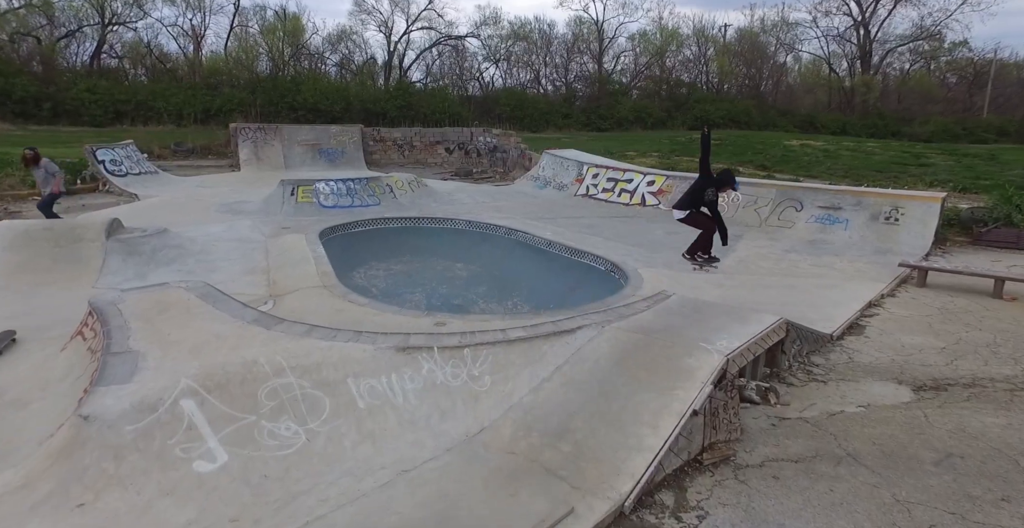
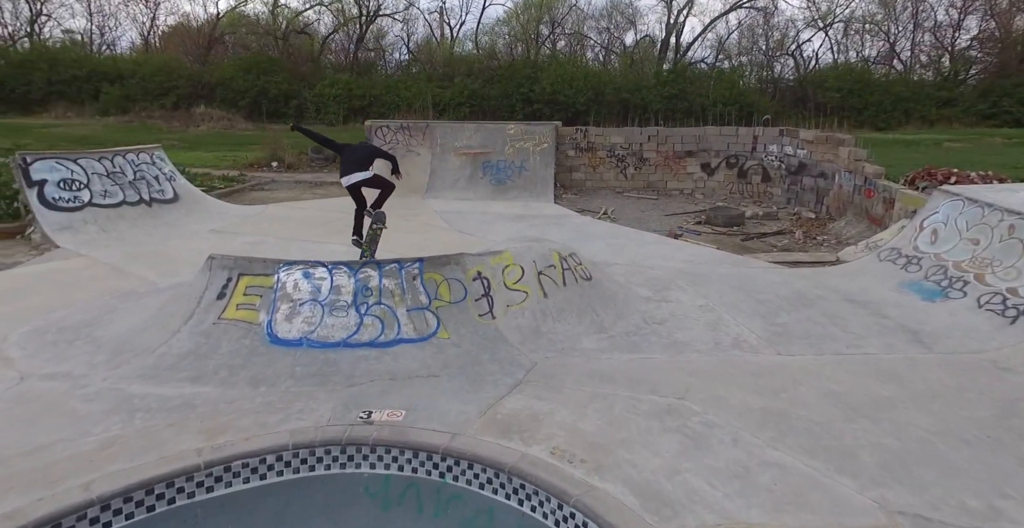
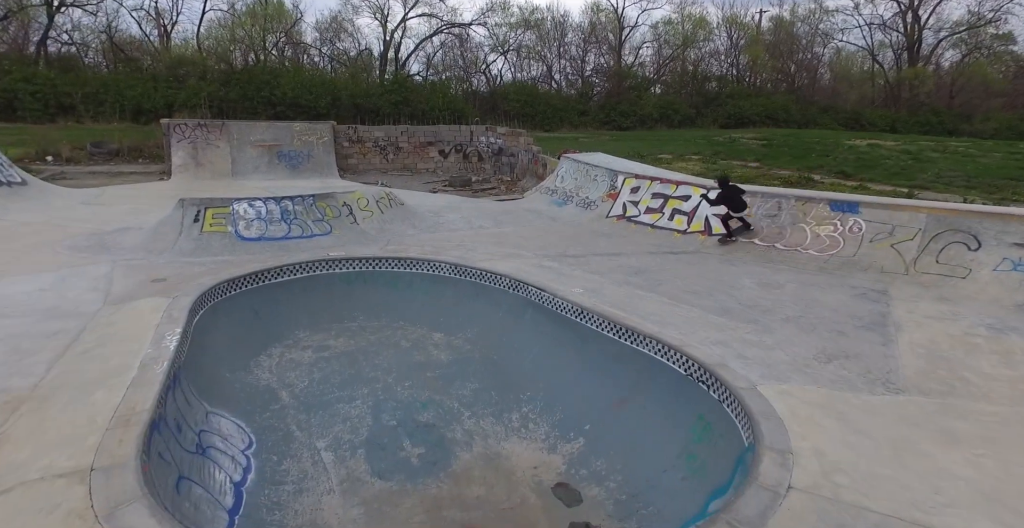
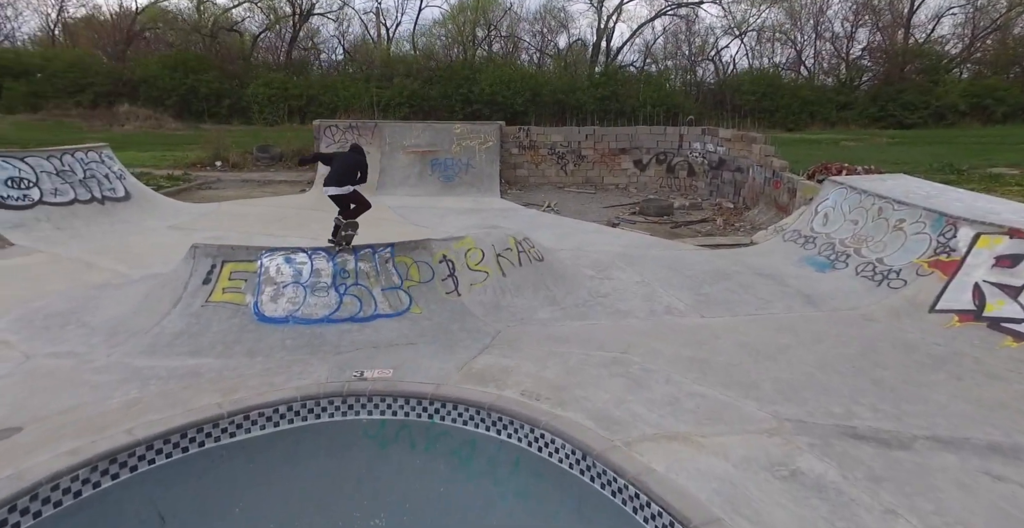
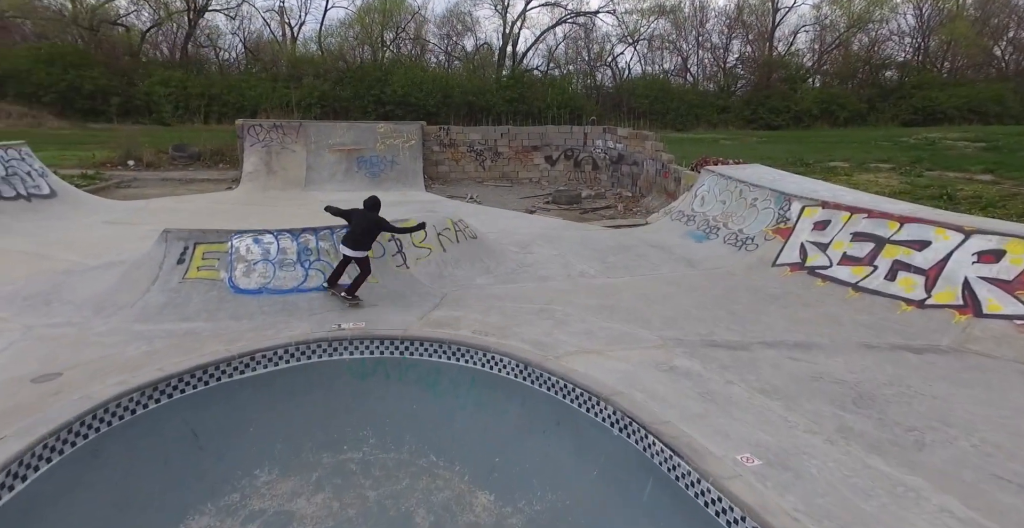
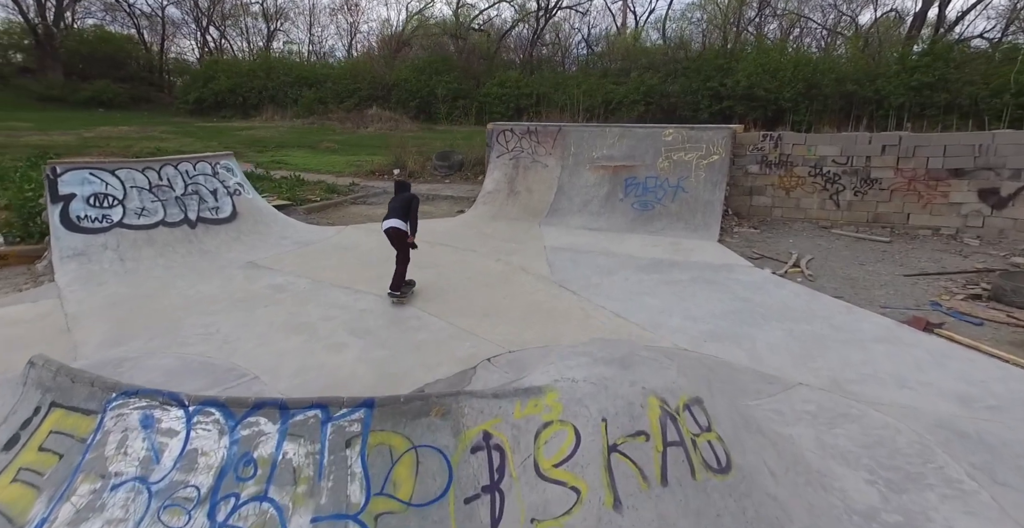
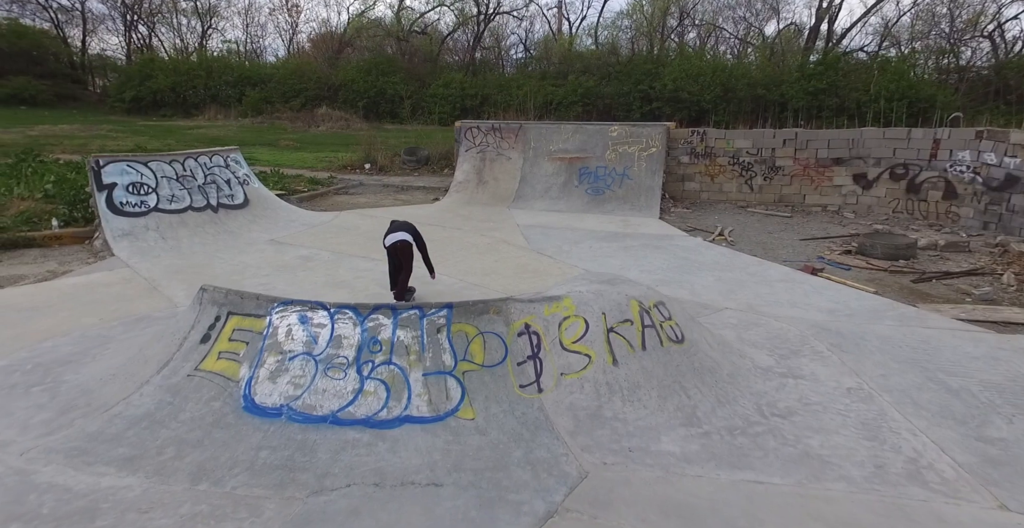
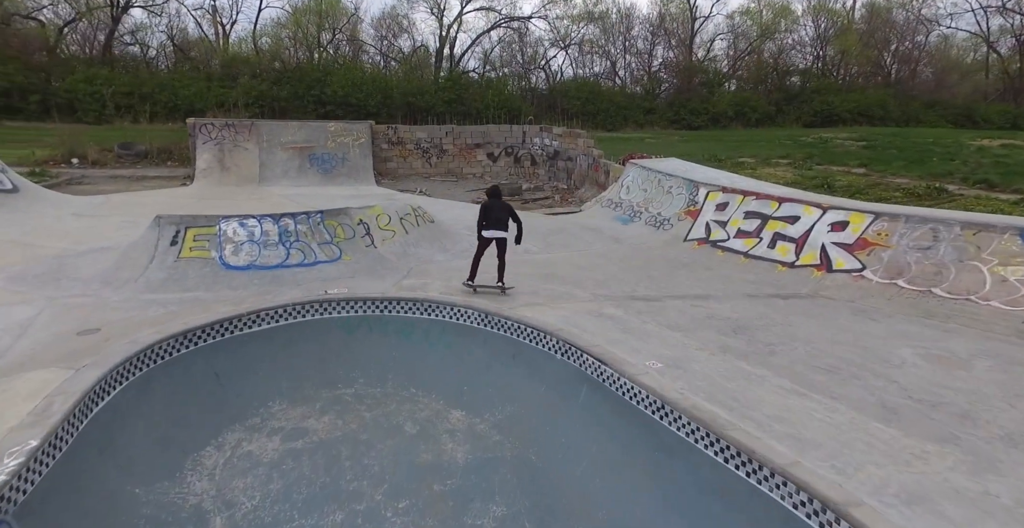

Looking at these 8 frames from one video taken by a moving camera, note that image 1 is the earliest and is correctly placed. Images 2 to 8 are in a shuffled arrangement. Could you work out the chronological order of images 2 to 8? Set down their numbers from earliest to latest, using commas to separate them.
3, 8, 5, 4, 2, 7, 6
